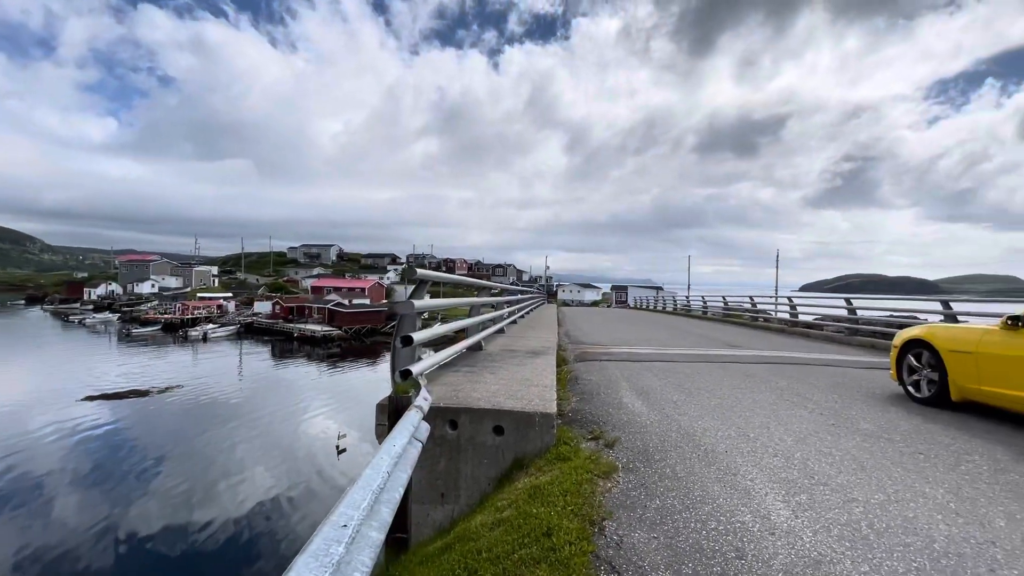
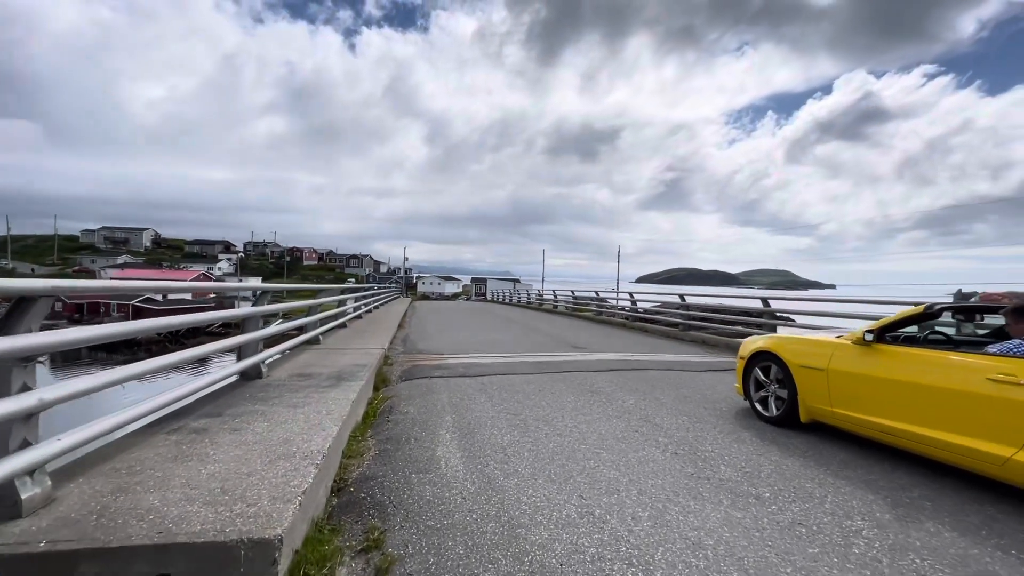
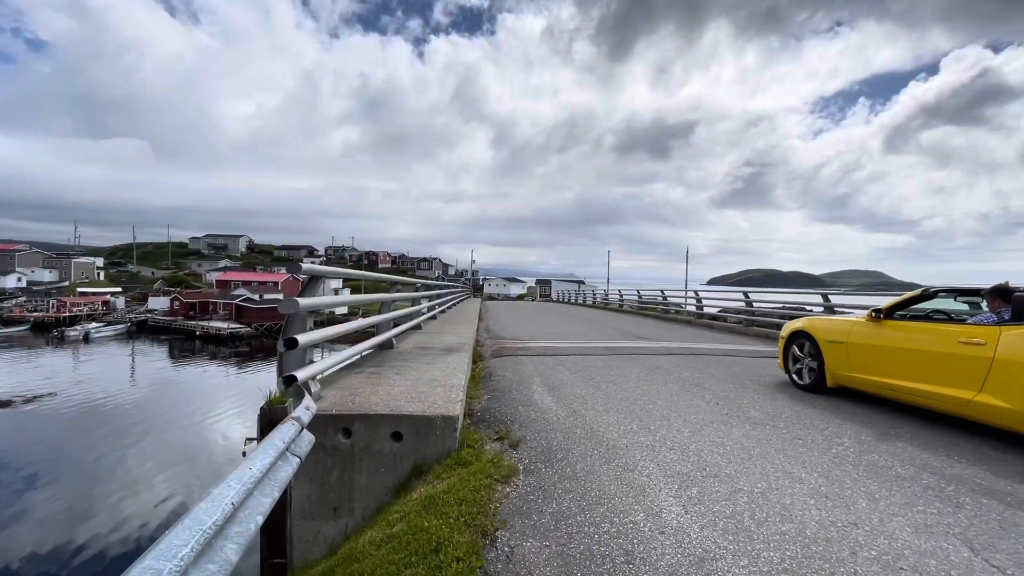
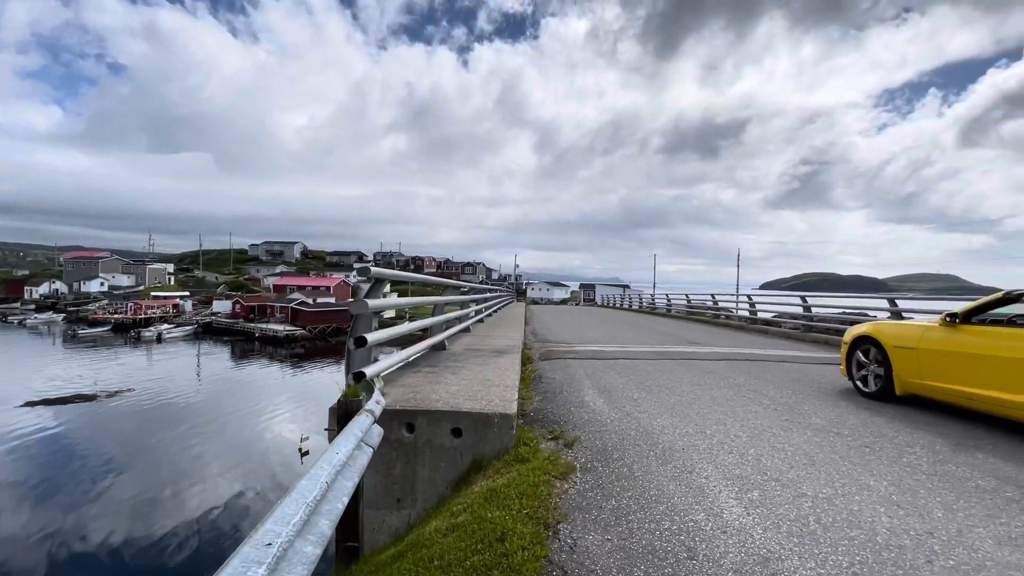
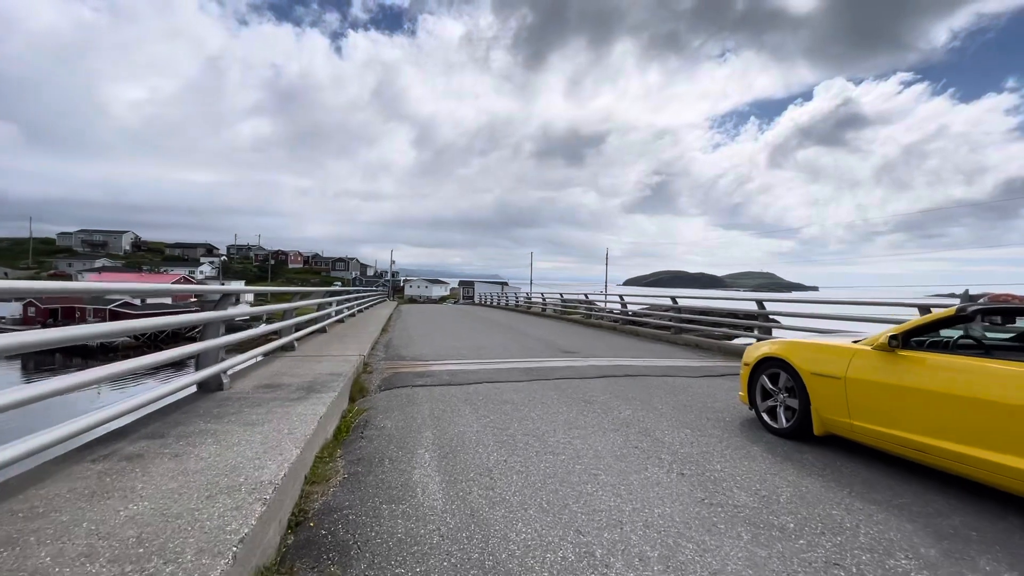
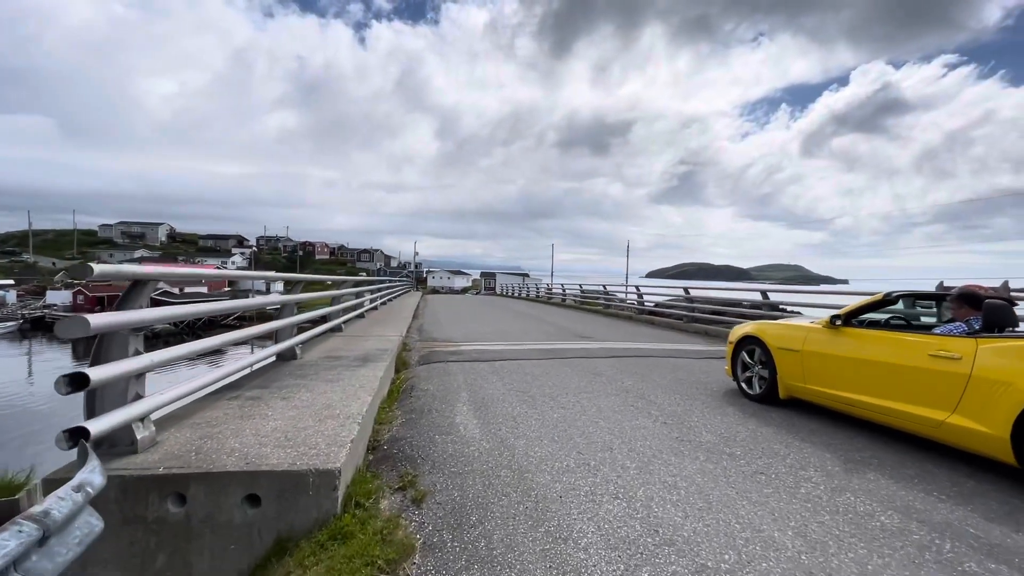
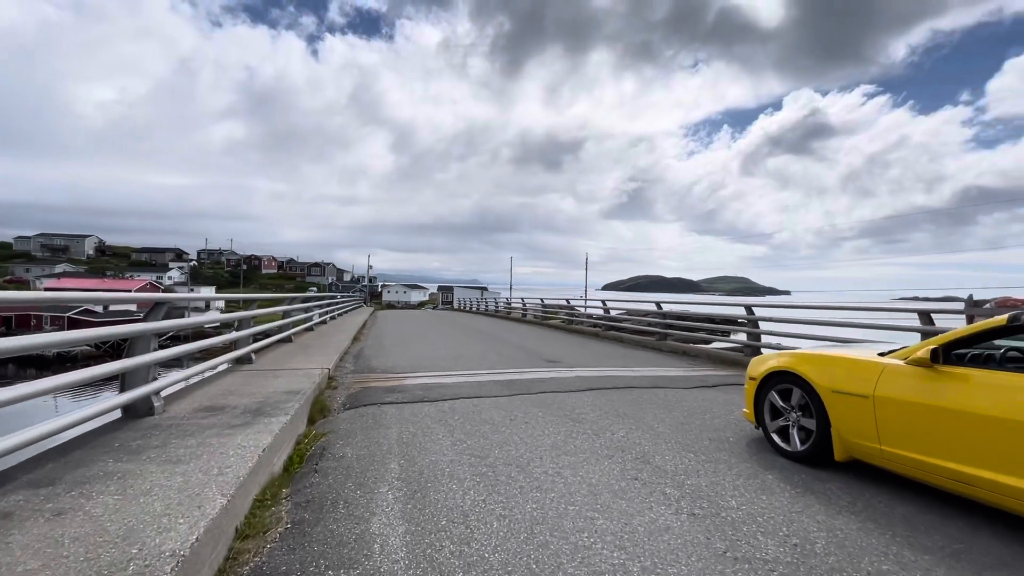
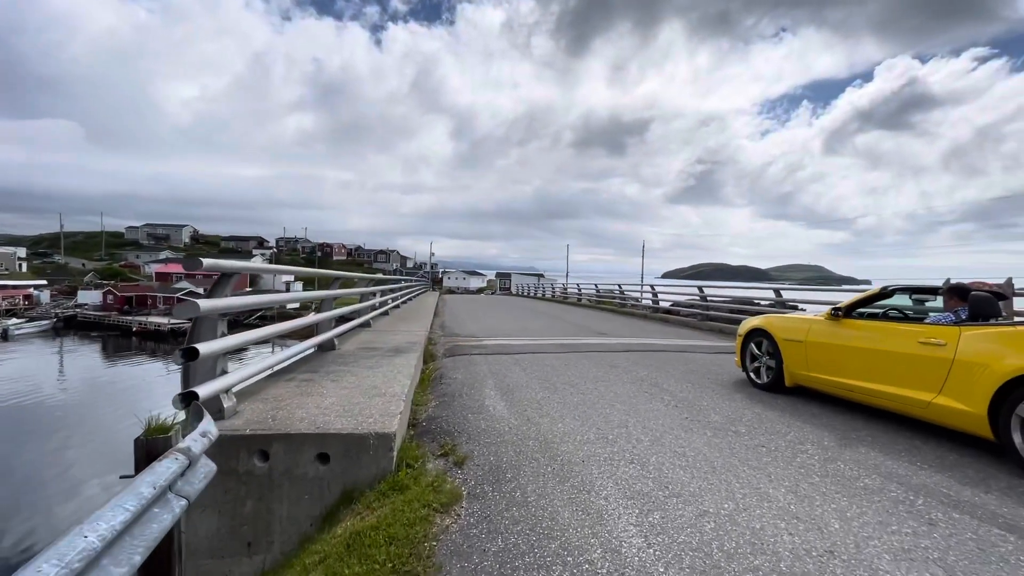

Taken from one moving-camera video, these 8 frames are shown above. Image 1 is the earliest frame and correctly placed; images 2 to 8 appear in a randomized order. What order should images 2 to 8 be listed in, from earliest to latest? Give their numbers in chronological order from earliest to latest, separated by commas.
4, 3, 8, 6, 2, 5, 7
